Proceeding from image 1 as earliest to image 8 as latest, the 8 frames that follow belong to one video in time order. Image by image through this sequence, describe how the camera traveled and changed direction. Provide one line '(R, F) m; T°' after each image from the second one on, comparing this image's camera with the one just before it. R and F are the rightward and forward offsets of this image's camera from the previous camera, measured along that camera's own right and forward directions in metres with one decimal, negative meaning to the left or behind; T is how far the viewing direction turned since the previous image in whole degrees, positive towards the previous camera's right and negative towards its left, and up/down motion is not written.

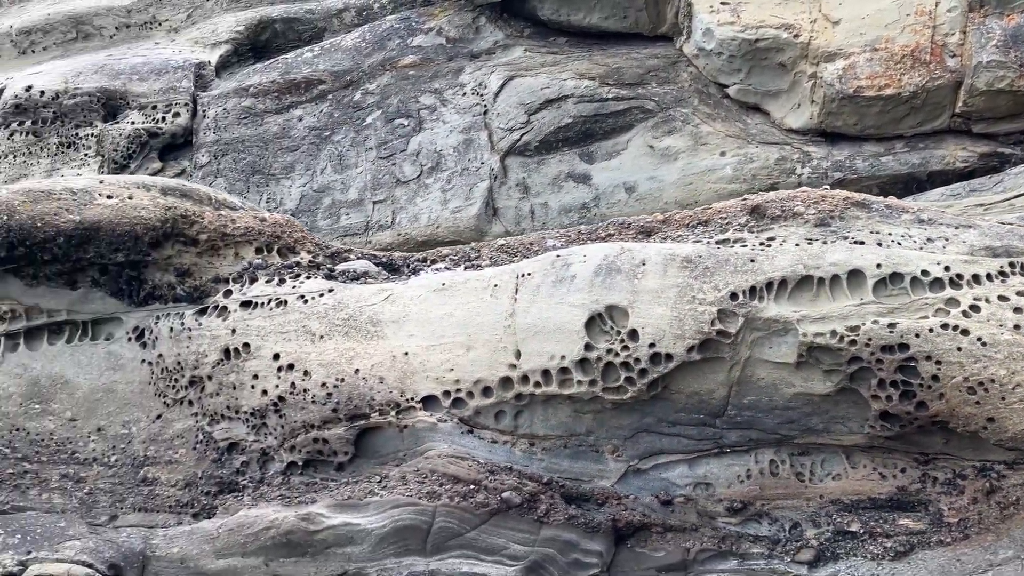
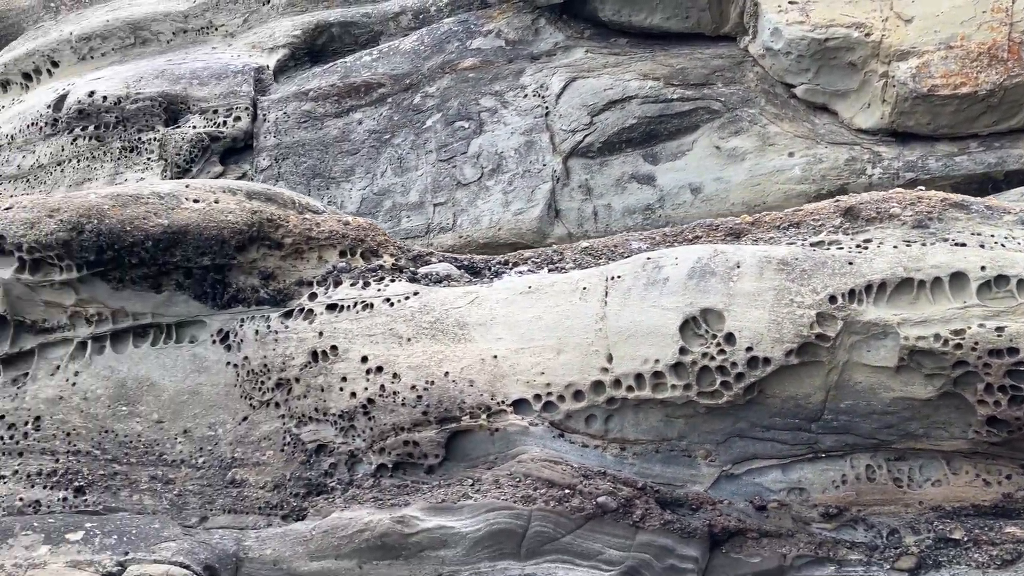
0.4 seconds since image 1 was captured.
(-0.2, 0.0) m; -2°
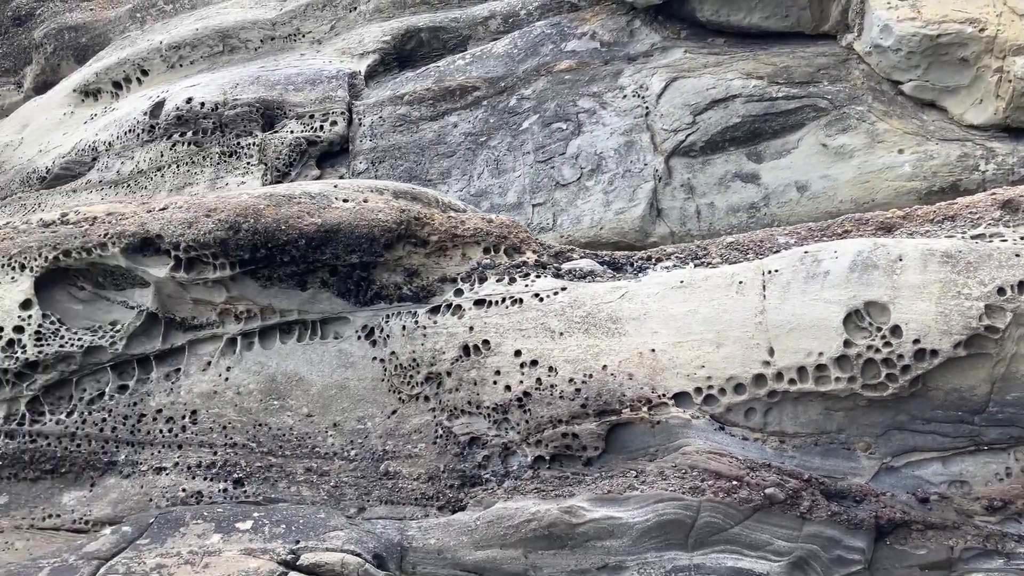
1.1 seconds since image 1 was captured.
(-0.4, -0.1) m; -2°
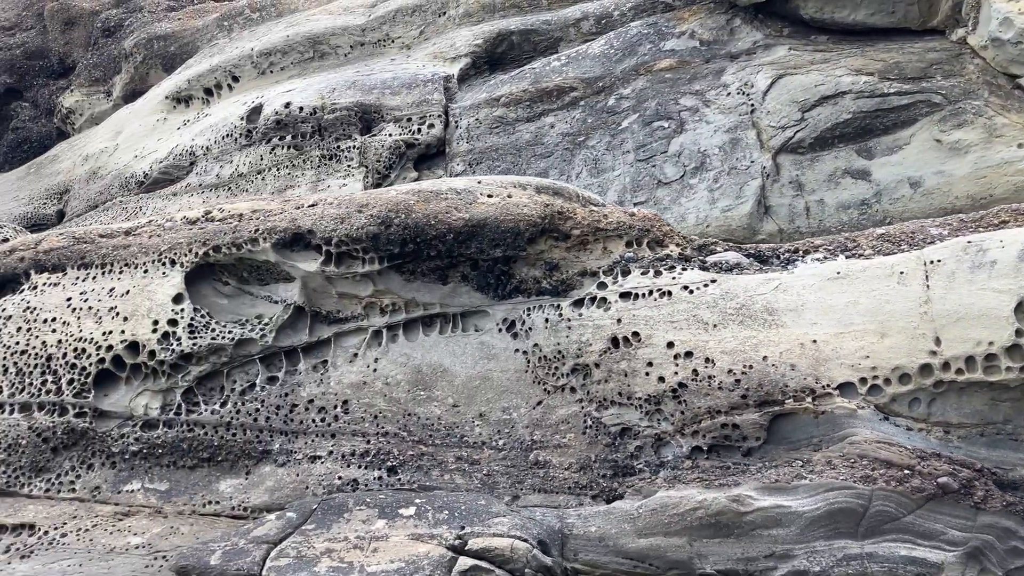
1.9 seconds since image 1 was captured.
(-0.4, -0.1) m; -3°
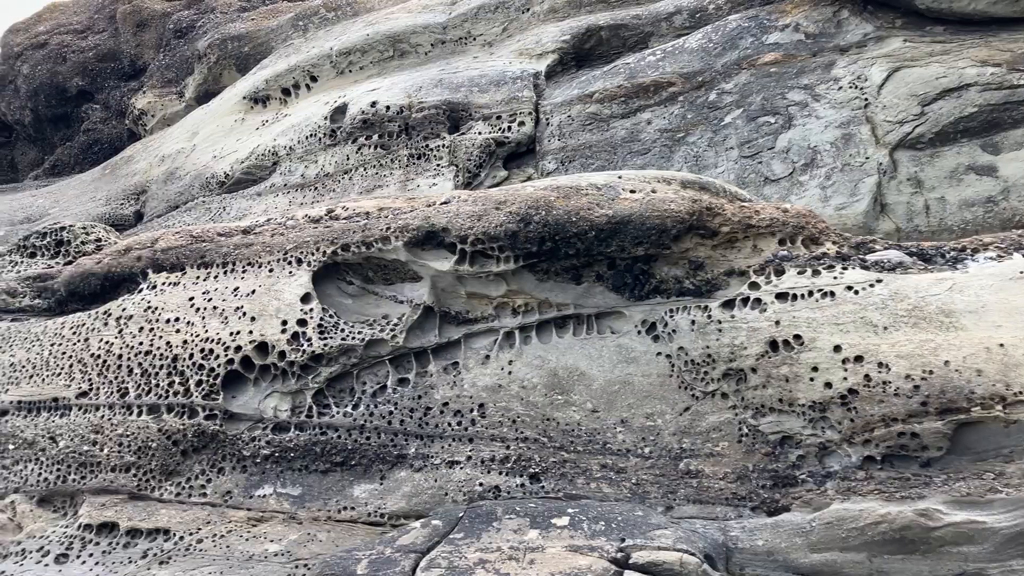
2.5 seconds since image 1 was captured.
(-0.4, +0.2) m; -2°
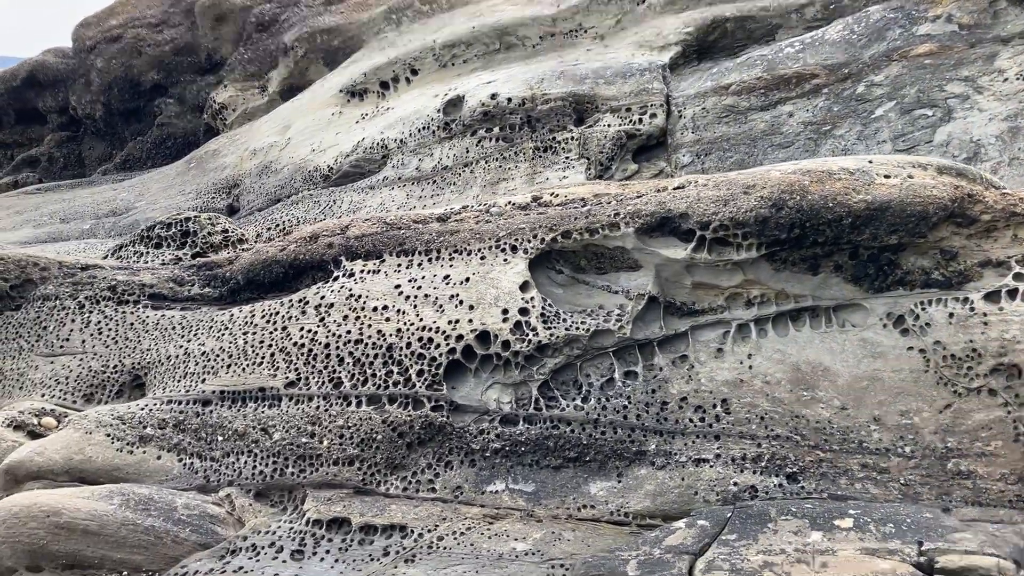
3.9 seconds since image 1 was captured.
(-0.9, +0.2) m; -1°
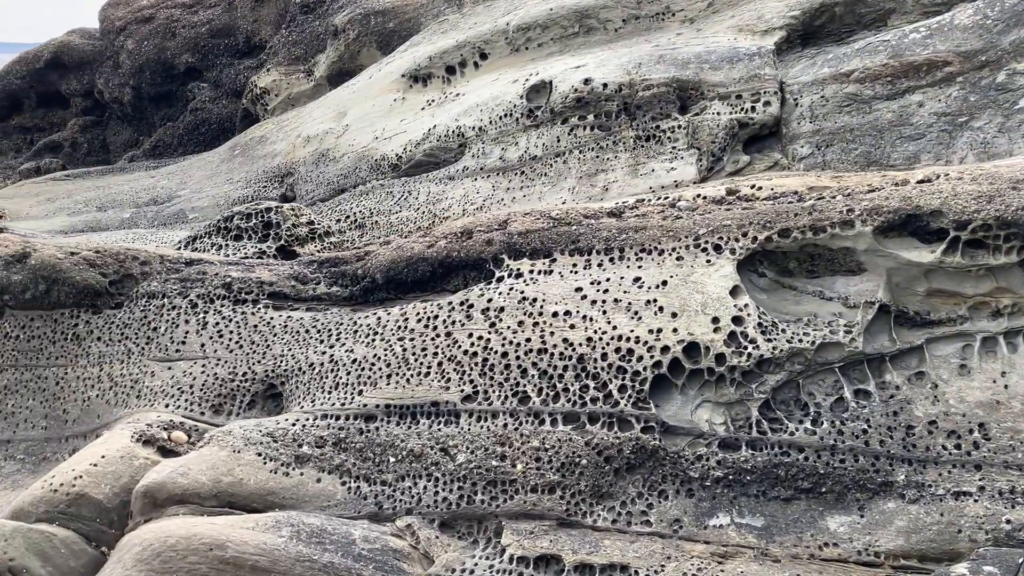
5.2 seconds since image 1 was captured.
(-0.9, +0.5) m; +1°
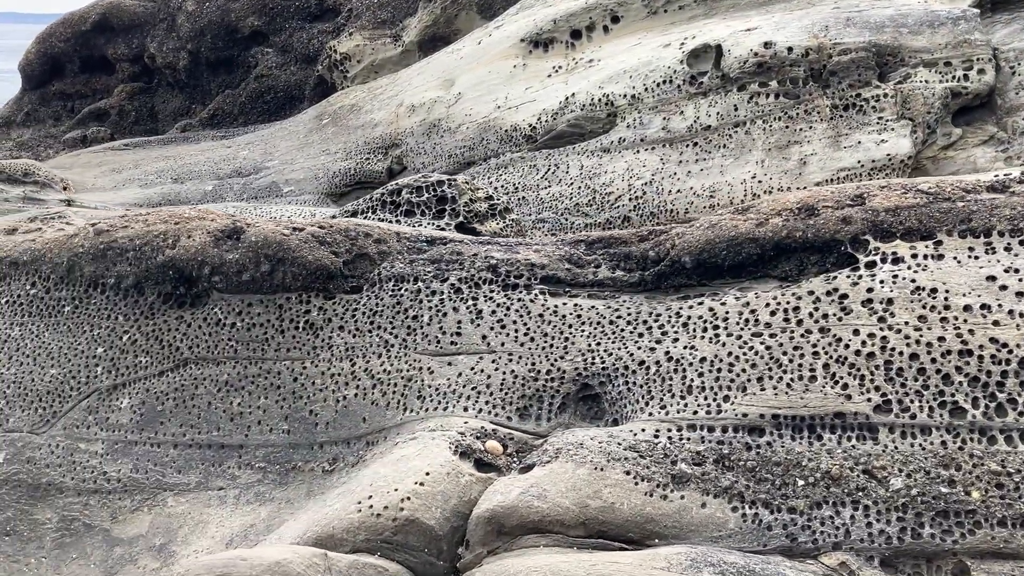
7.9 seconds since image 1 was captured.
(-1.4, +0.6) m; +1°
